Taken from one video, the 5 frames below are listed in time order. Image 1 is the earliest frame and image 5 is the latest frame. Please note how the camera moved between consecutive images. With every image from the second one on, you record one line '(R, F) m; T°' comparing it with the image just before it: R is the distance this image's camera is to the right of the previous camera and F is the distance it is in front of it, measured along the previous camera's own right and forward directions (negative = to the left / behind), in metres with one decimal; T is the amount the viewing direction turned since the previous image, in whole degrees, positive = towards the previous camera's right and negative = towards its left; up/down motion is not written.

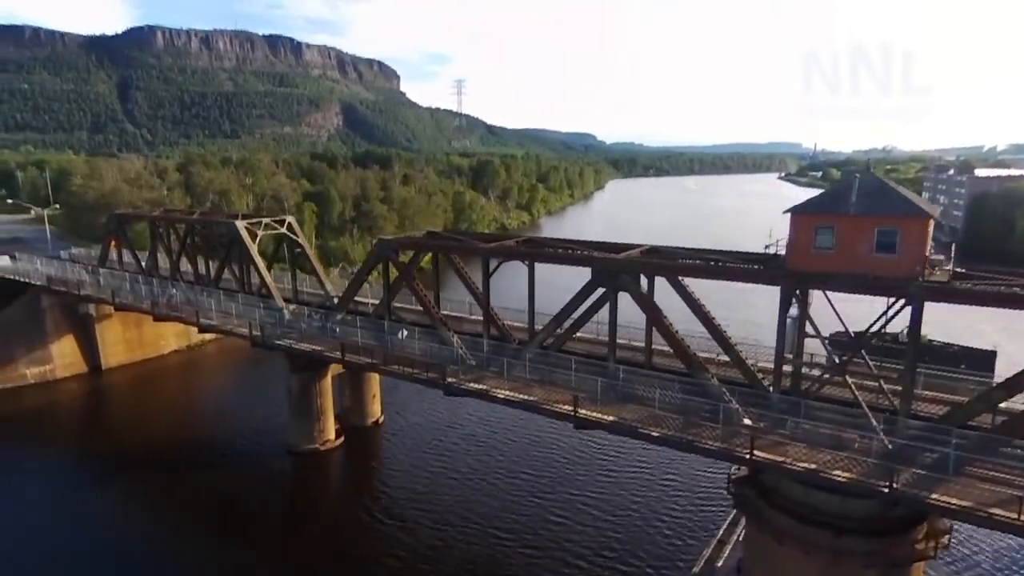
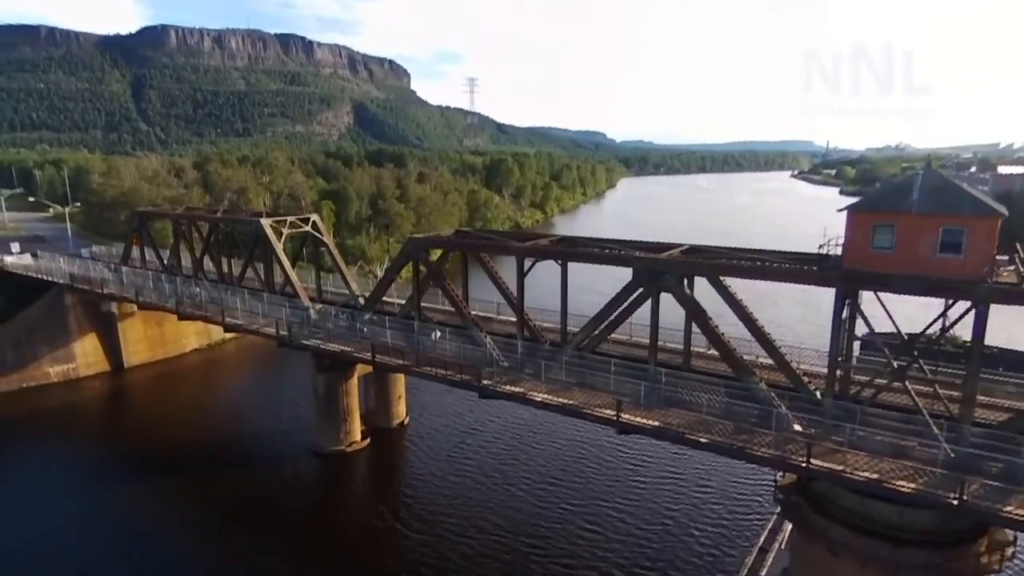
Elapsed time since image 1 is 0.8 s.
(-0.7, +0.4) m; -1°
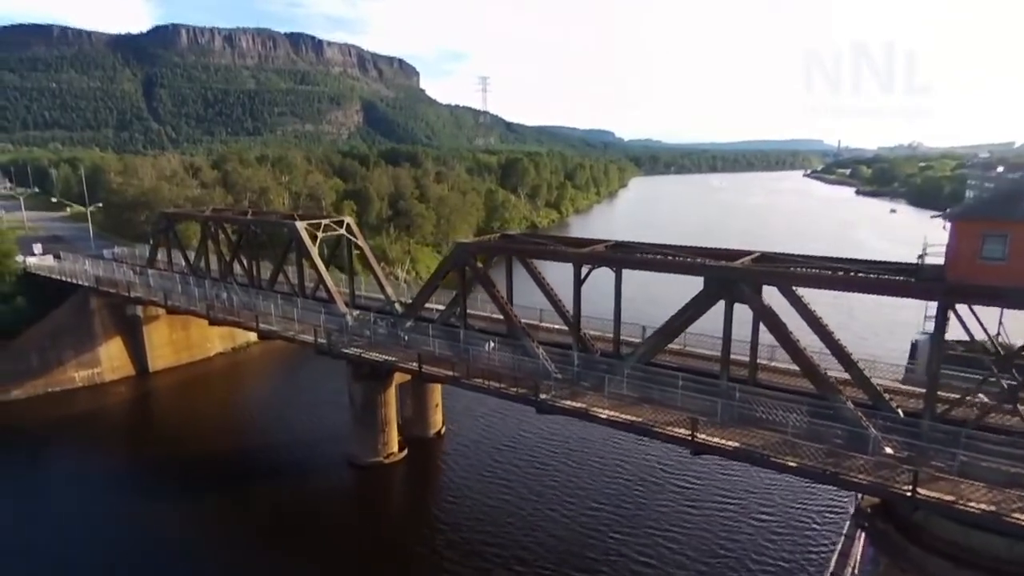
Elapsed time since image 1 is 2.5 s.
(-1.2, +0.8) m; -1°
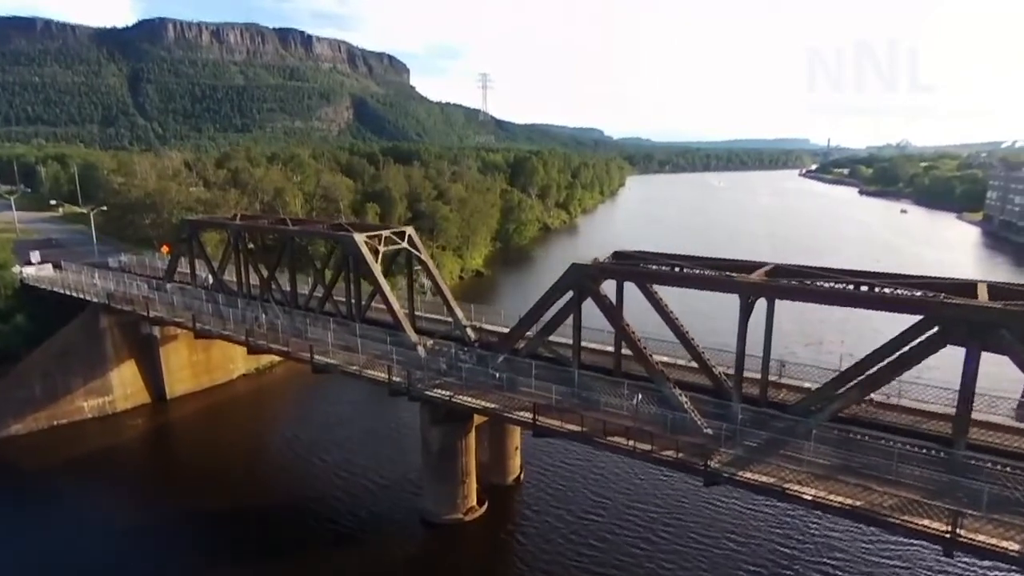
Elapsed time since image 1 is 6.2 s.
(-3.2, +3.4) m; +1°
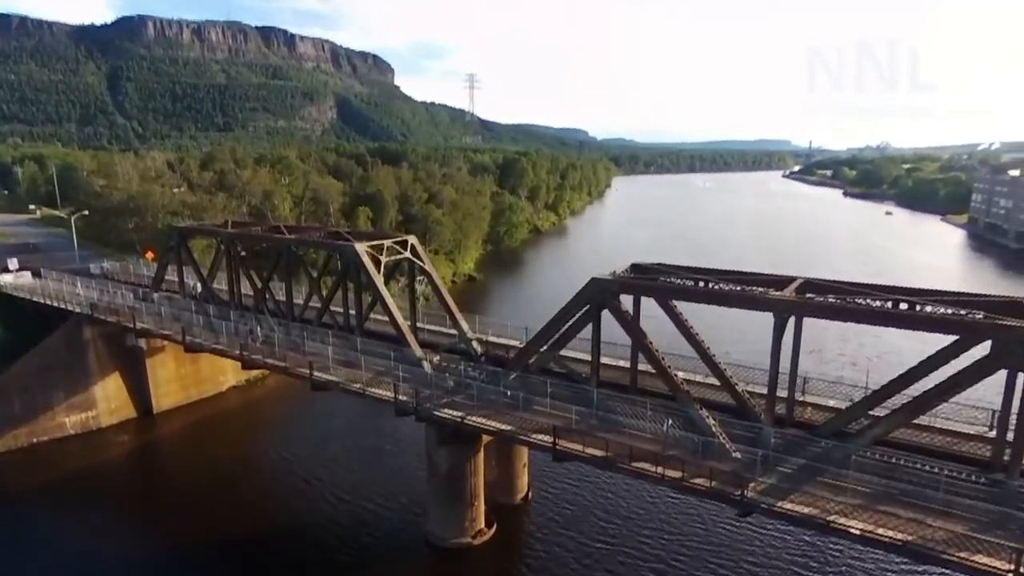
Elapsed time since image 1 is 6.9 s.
(-0.7, +0.8) m; +1°
